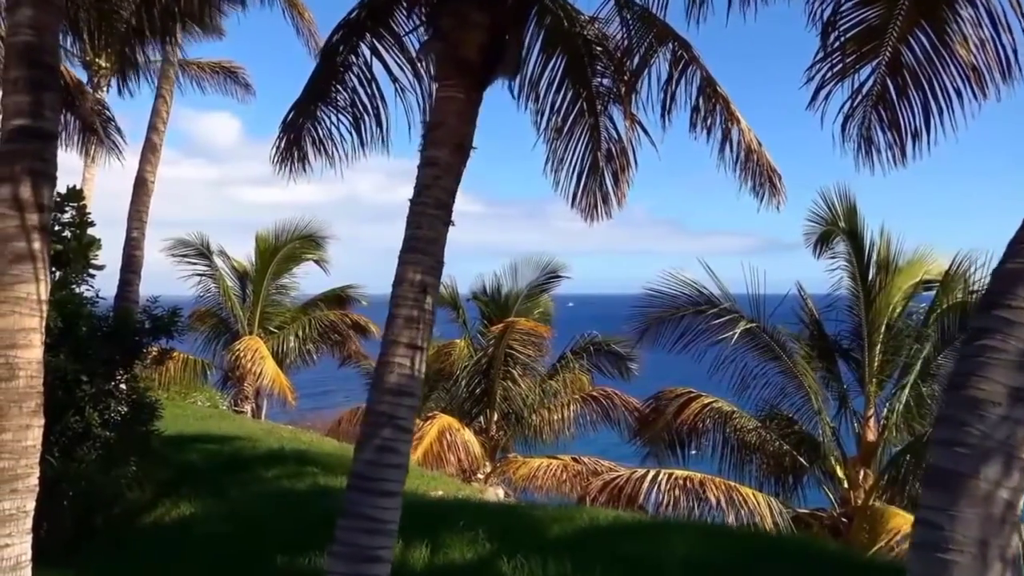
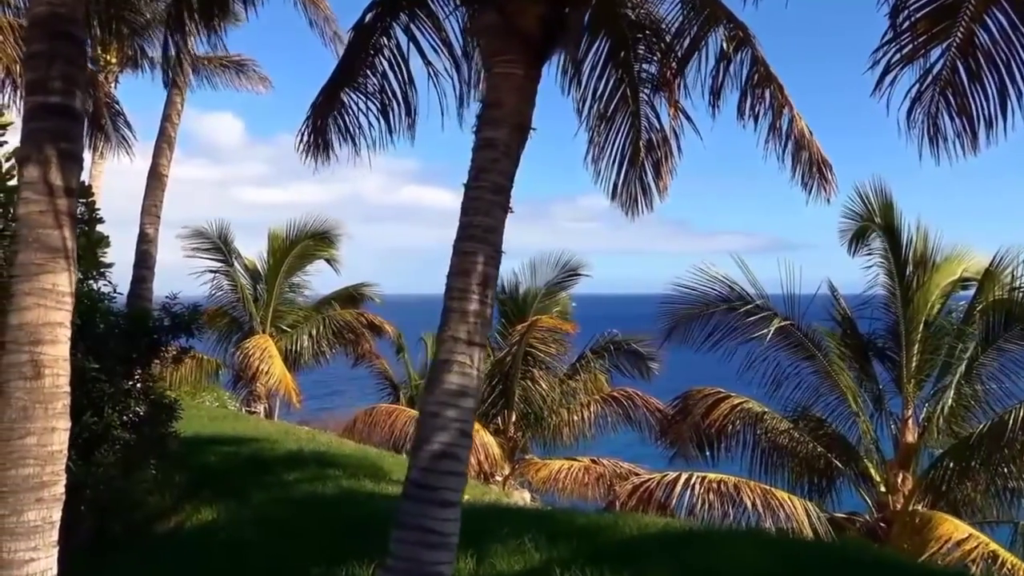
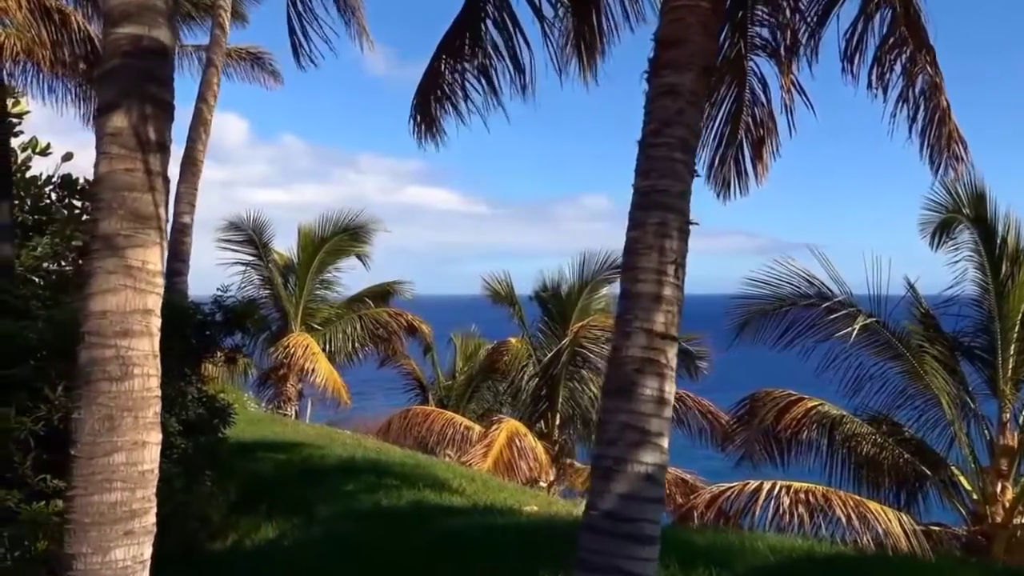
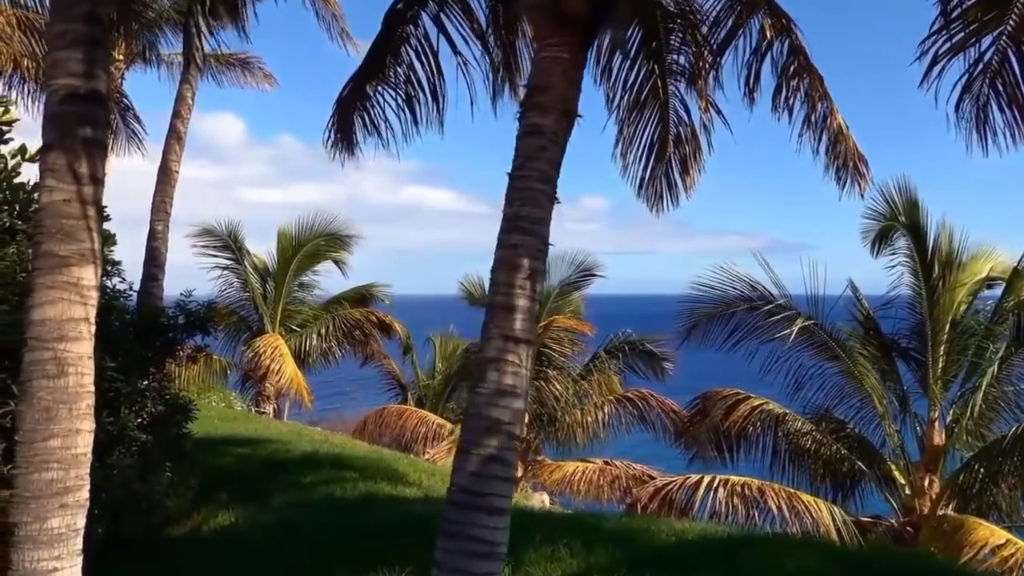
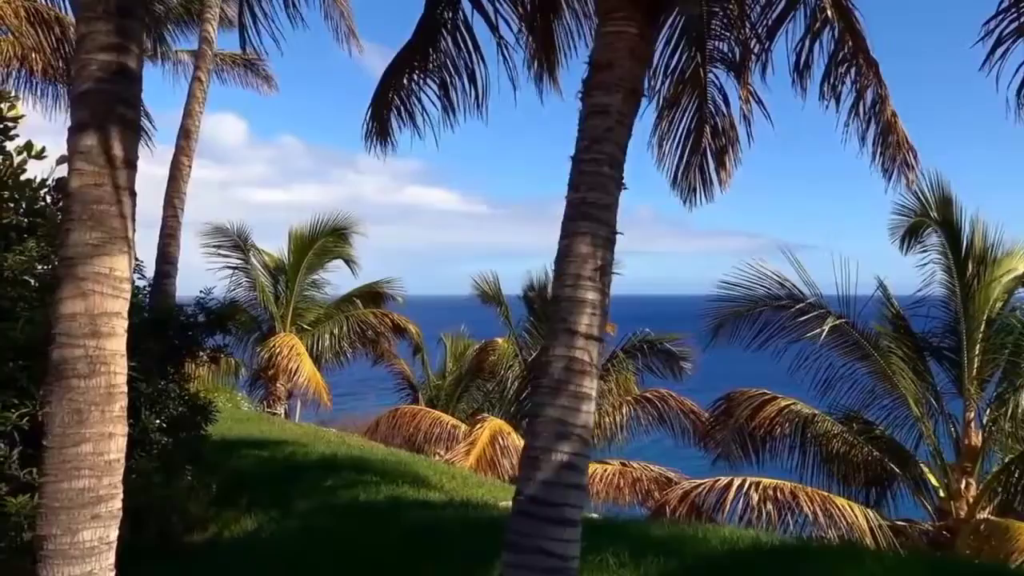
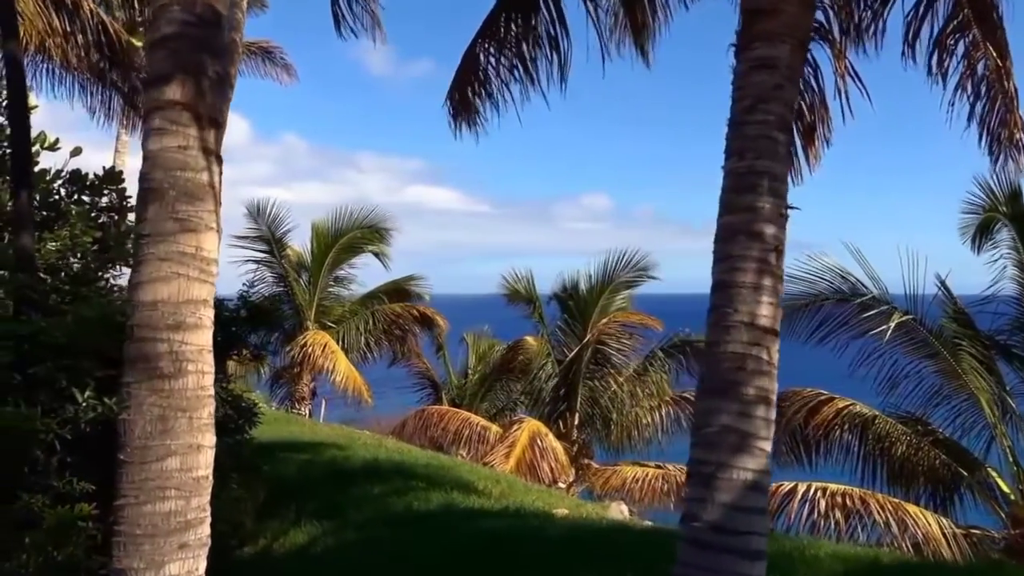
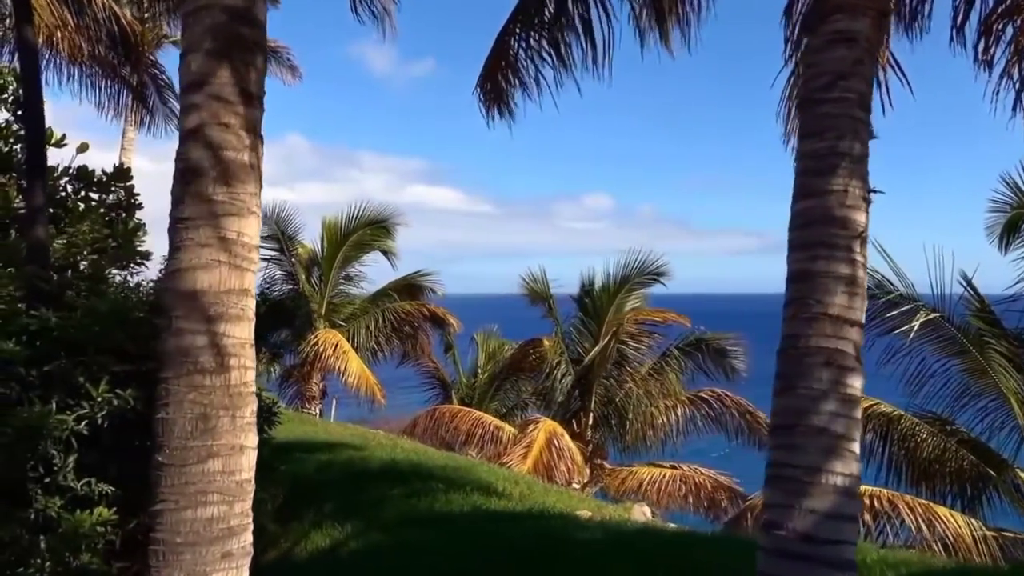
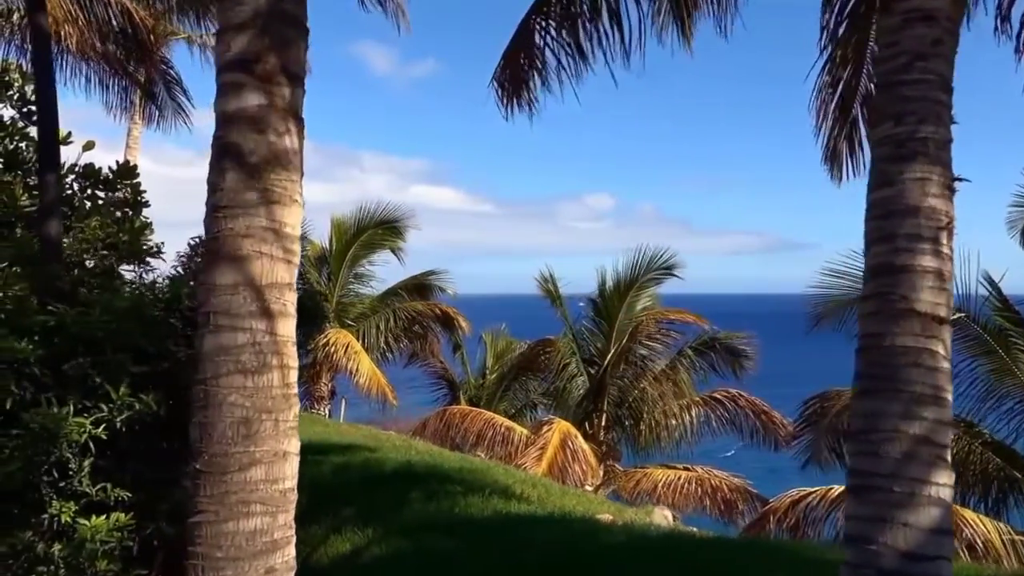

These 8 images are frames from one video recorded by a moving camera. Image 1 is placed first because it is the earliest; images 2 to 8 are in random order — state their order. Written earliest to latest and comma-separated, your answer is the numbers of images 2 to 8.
2, 4, 5, 3, 6, 7, 8
